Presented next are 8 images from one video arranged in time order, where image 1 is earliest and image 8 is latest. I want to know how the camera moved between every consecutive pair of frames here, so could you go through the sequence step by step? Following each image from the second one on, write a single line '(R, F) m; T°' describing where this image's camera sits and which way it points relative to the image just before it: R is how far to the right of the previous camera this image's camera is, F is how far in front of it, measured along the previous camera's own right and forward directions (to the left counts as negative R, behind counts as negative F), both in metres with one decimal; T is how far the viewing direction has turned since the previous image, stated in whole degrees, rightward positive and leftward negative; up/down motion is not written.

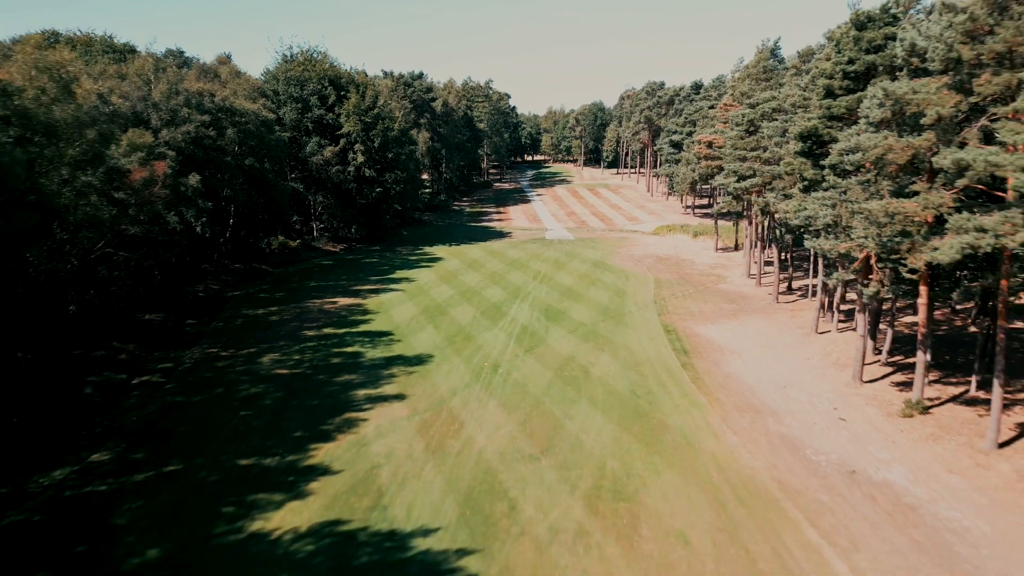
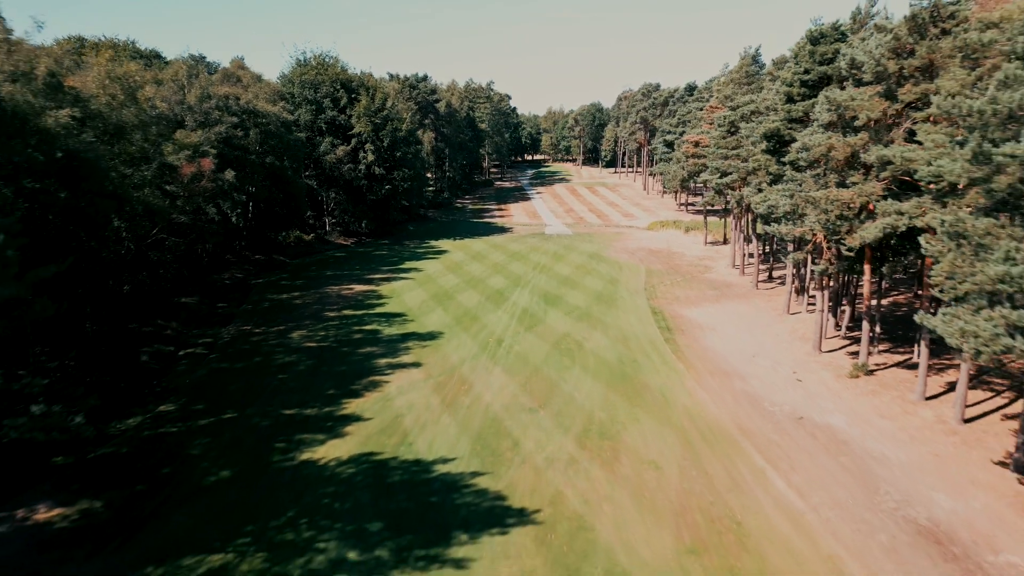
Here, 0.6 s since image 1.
(-0.1, -3.6) m; 0°
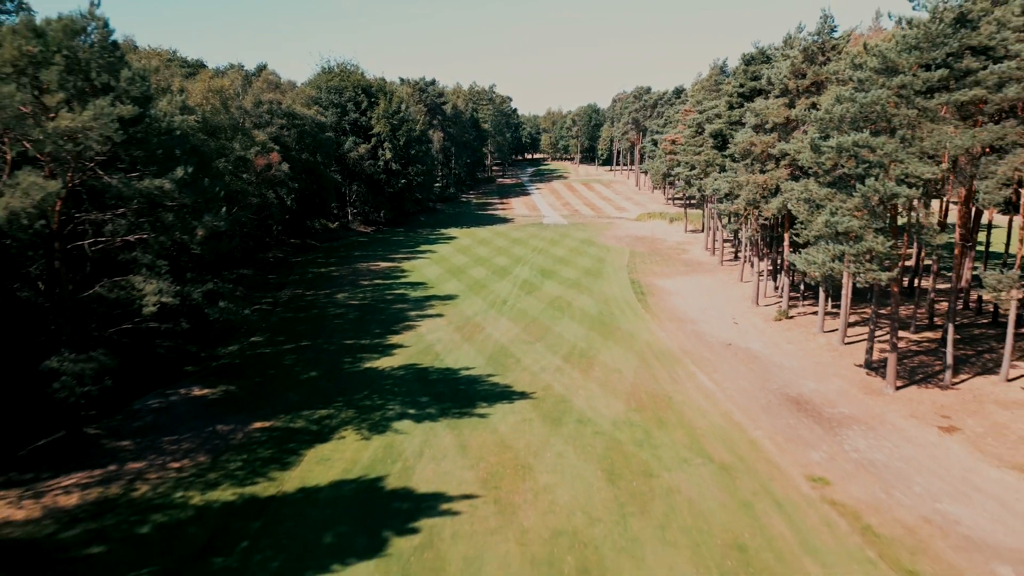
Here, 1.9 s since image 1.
(-0.1, -7.8) m; 0°
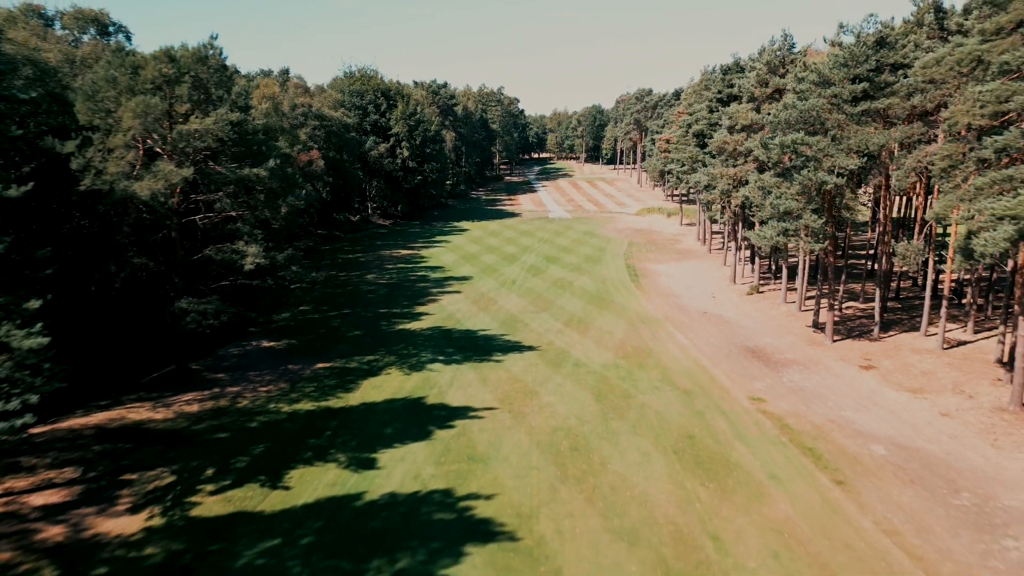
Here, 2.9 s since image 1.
(-0.2, -5.5) m; -1°
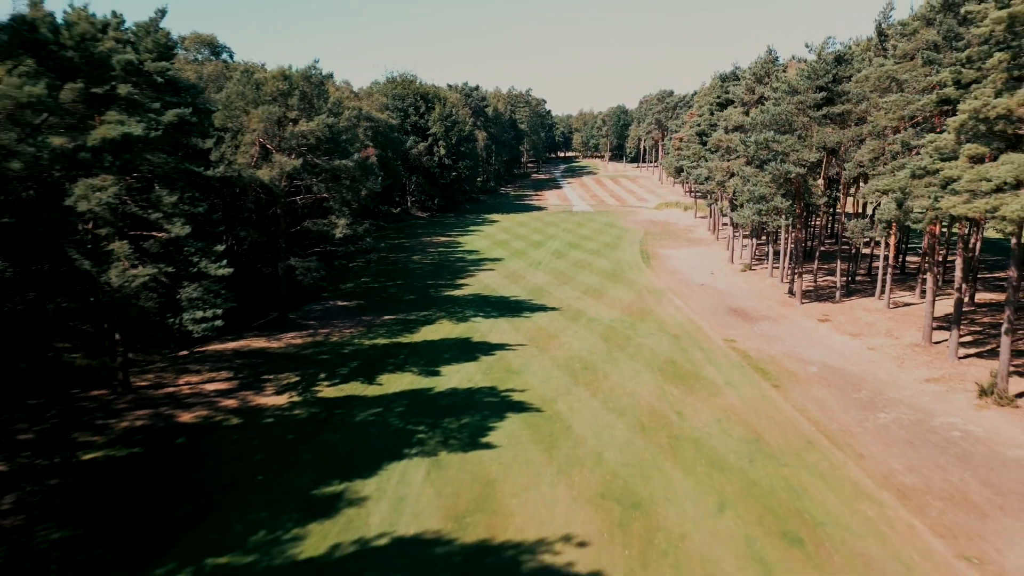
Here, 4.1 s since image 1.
(0.0, -6.9) m; -2°
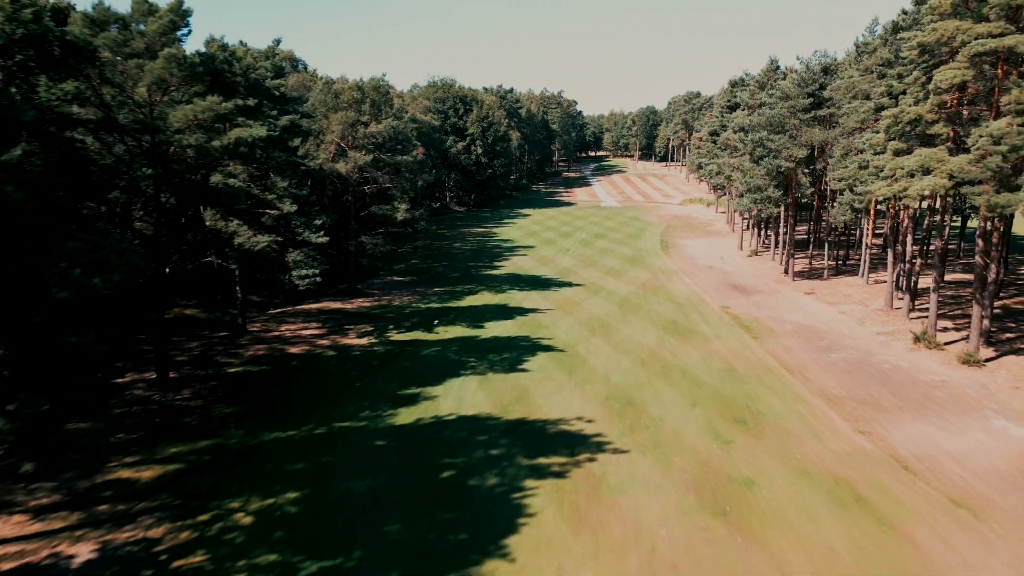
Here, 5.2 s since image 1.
(0.0, -6.1) m; -3°
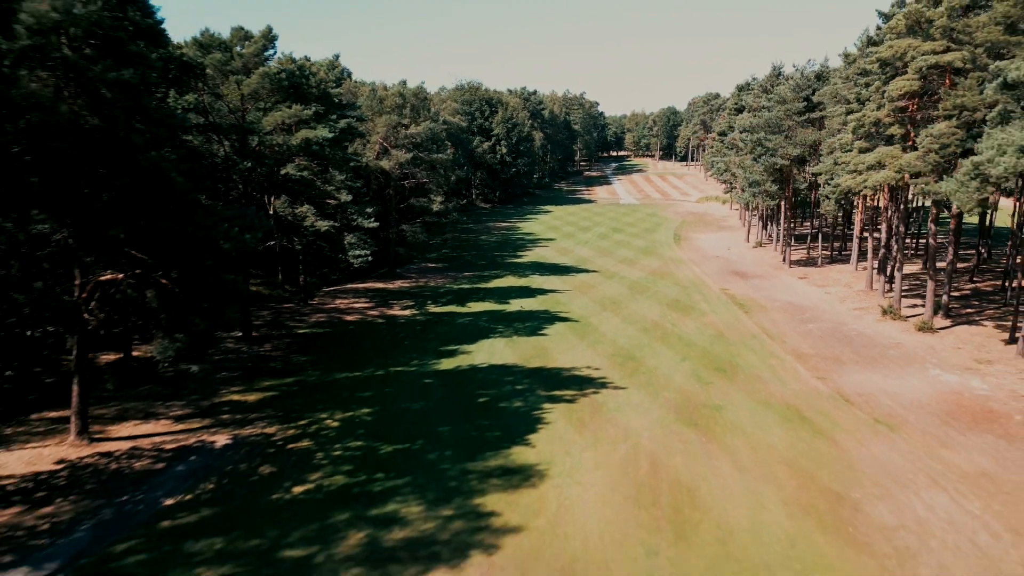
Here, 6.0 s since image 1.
(0.0, -4.7) m; -2°
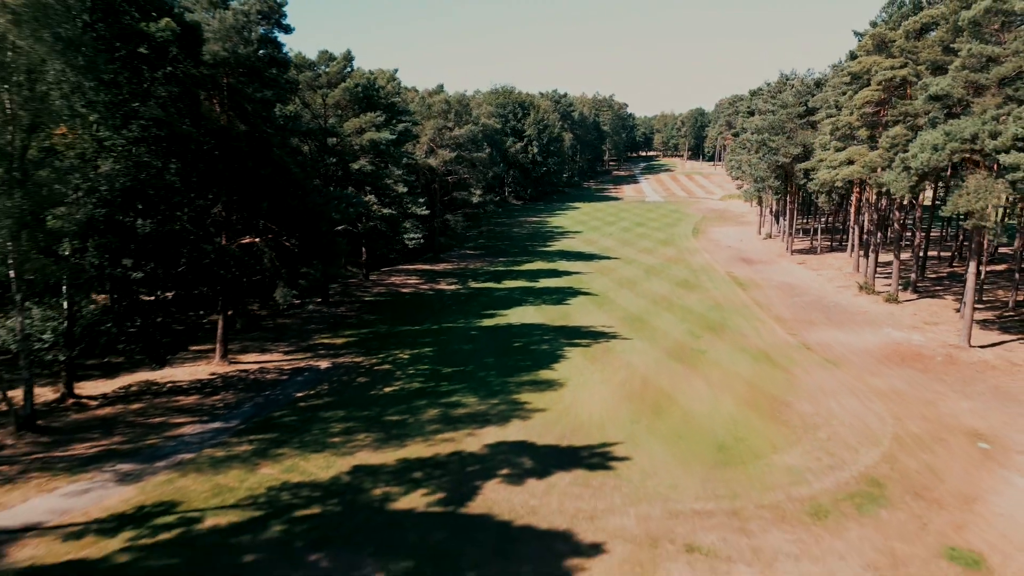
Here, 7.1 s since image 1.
(0.0, -5.9) m; -2°
